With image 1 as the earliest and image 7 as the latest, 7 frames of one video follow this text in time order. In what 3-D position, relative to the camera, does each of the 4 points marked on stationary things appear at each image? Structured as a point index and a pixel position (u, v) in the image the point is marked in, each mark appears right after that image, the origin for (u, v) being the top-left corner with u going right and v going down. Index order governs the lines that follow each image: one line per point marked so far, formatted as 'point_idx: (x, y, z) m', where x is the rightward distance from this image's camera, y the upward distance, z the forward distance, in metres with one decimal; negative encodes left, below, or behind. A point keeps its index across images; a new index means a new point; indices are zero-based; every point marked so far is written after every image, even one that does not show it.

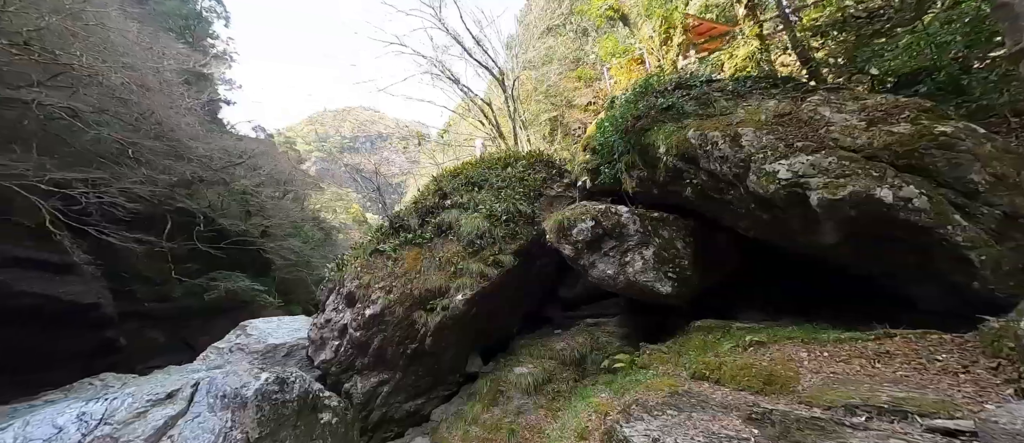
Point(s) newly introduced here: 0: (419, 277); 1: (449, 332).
0: (-1.8, -1.1, +7.4) m
1: (-1.0, -2.0, +7.1) m
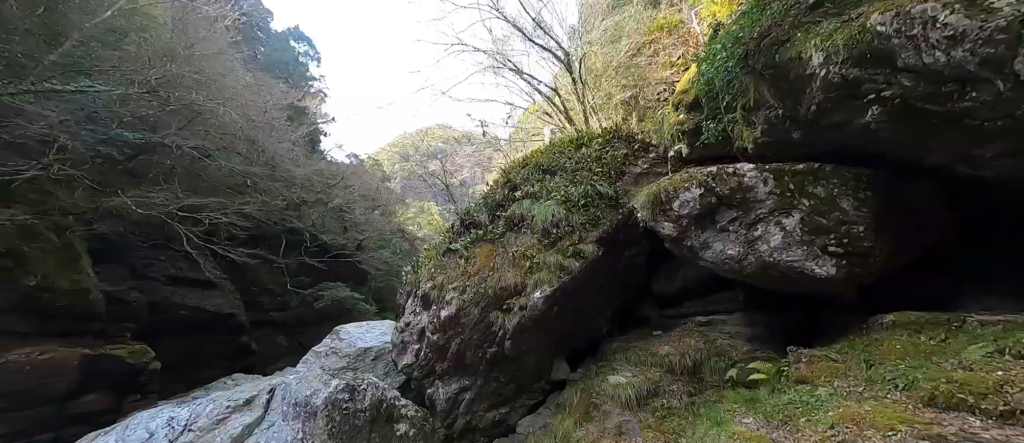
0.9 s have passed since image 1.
0: (-0.3, -0.9, +6.7) m
1: (+0.4, -1.8, +6.3) m
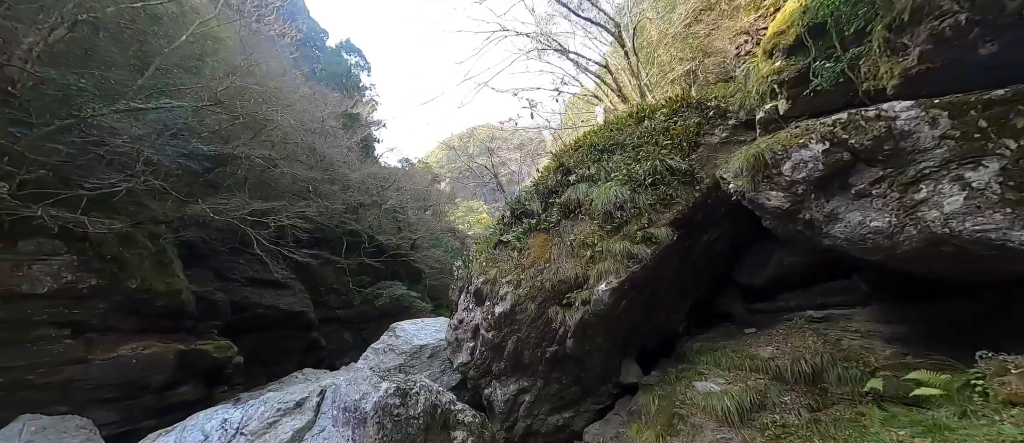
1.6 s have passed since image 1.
0: (+0.6, -0.7, +6.0) m
1: (+1.3, -1.5, +5.5) m
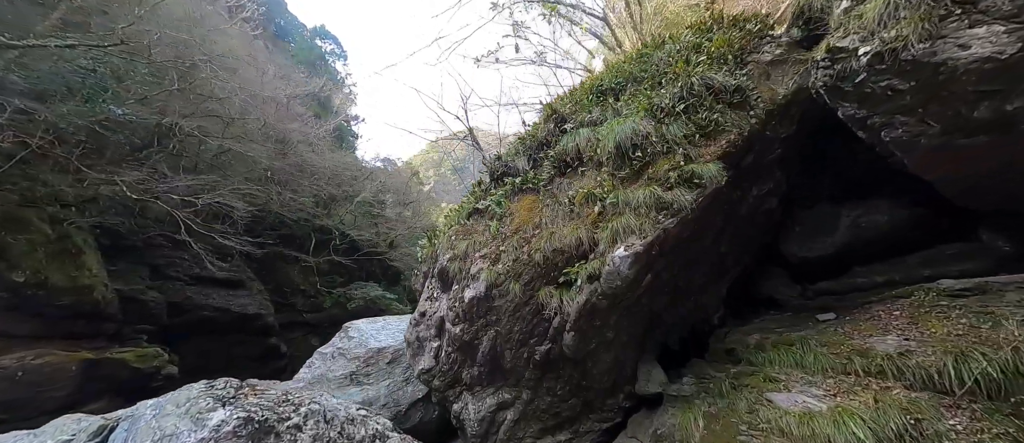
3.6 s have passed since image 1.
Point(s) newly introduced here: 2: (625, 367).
0: (+0.3, -0.1, +4.3) m
1: (+1.1, -0.9, +3.9) m
2: (+1.3, -1.6, +4.3) m
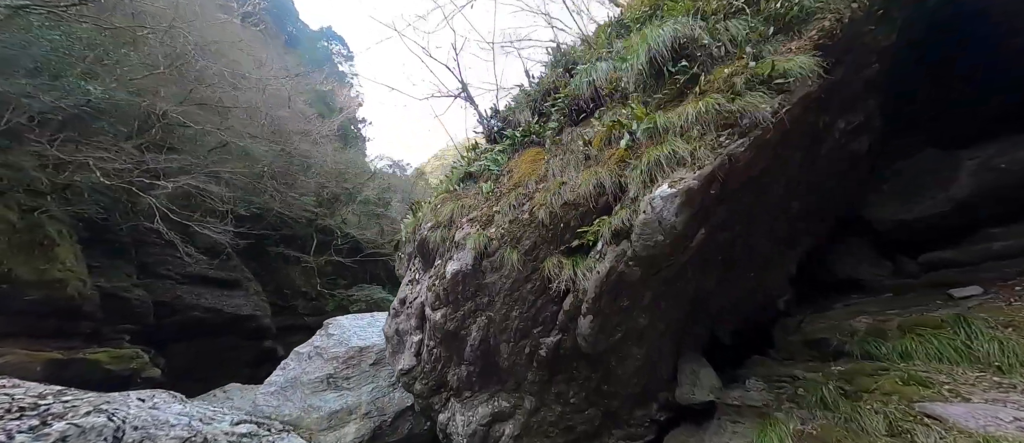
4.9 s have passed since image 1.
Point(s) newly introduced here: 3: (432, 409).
0: (+0.3, +0.3, +3.3) m
1: (+1.0, -0.5, +2.8) m
2: (+1.2, -1.2, +3.2) m
3: (-0.9, -2.0, +4.2) m
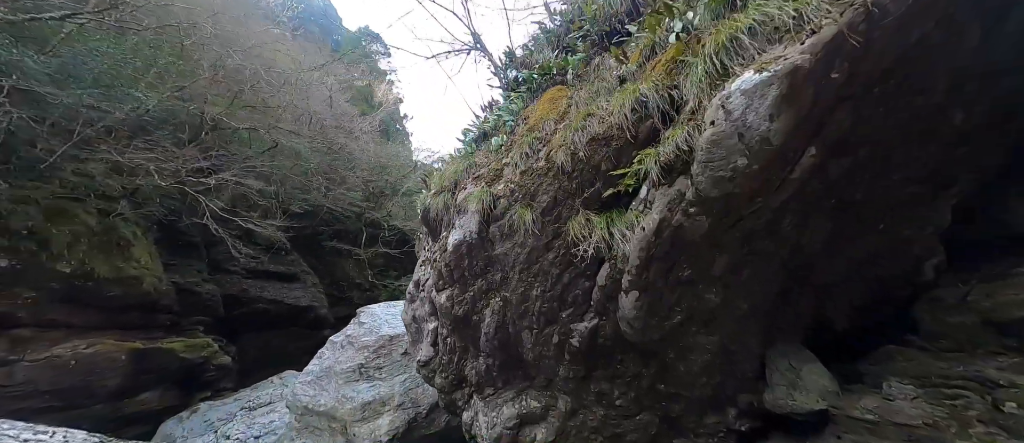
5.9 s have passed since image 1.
0: (+0.3, +0.6, +2.4) m
1: (+1.1, -0.2, +1.9) m
2: (+1.4, -0.8, +2.3) m
3: (-0.6, -1.7, +3.6) m
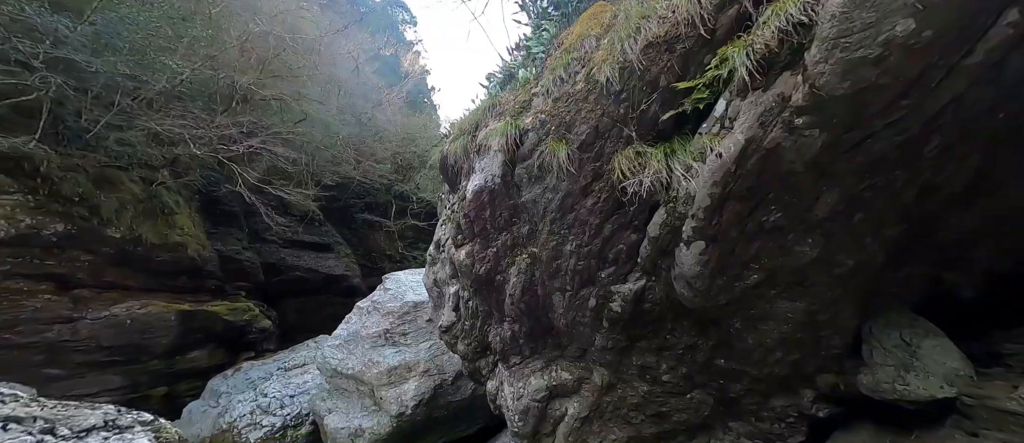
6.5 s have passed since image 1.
0: (+0.5, +0.9, +1.9) m
1: (+1.2, +0.1, +1.4) m
2: (+1.5, -0.5, +1.8) m
3: (-0.3, -1.3, +3.4) m
